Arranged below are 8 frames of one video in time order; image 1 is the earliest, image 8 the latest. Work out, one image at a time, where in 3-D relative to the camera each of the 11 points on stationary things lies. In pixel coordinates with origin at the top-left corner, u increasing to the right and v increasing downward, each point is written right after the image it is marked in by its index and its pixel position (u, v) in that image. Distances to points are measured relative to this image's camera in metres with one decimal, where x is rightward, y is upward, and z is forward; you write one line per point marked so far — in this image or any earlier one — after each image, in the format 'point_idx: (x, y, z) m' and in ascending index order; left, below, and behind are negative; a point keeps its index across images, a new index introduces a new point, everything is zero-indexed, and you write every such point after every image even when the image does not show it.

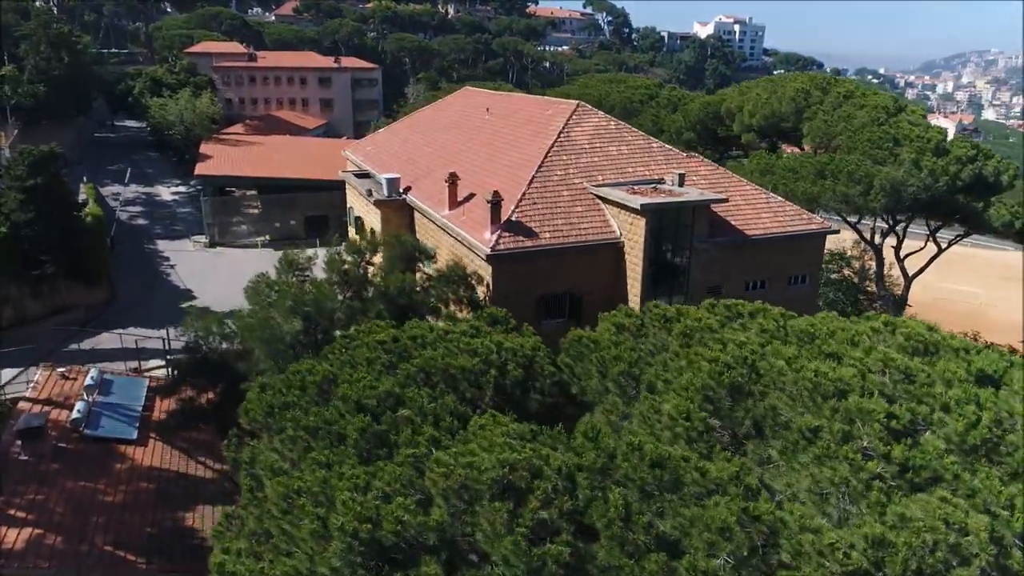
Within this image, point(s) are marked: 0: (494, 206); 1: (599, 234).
0: (-0.5, +2.2, +19.0) m
1: (+2.4, +1.5, +19.8) m
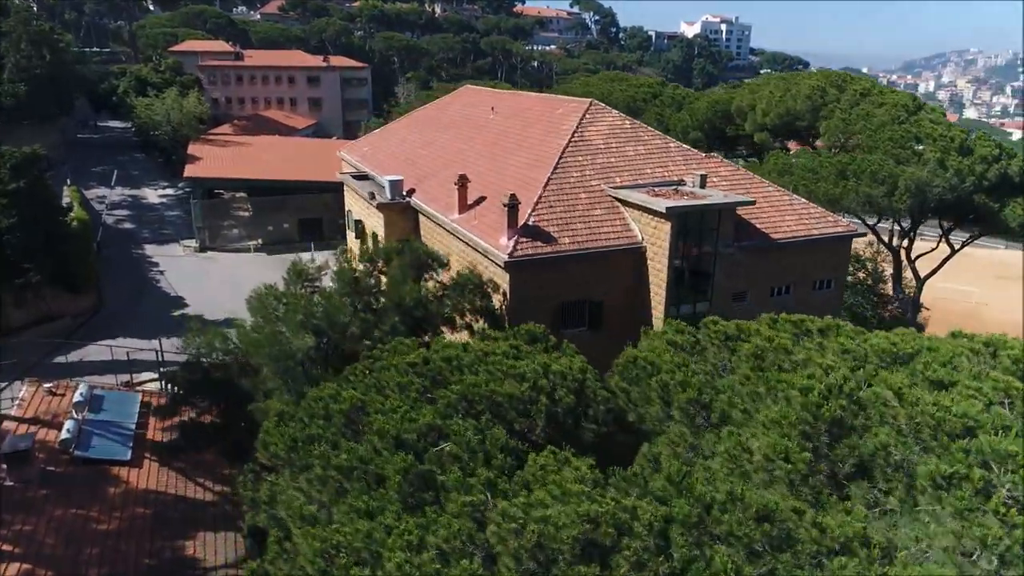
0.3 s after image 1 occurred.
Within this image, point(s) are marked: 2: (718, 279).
0: (0.0, +2.0, +18.0) m
1: (+2.8, +1.3, +18.9) m
2: (+5.5, +0.2, +19.3) m
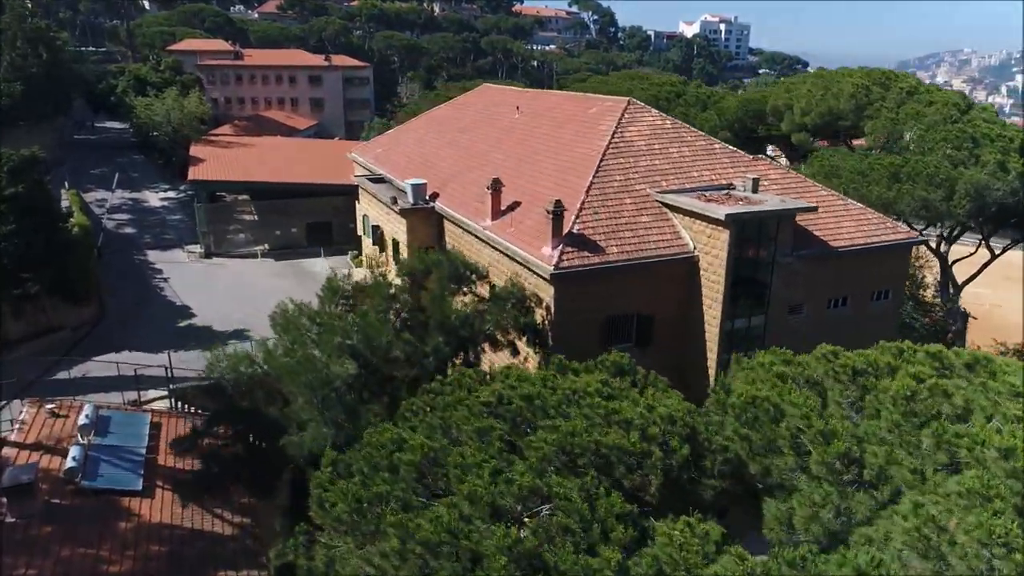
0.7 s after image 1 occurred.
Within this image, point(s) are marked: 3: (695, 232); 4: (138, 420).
0: (+1.0, +1.6, +16.6) m
1: (+3.9, +1.0, +17.5) m
2: (+6.5, -0.1, +17.9) m
3: (+4.5, +1.3, +17.5) m
4: (-10.1, -3.5, +19.5) m
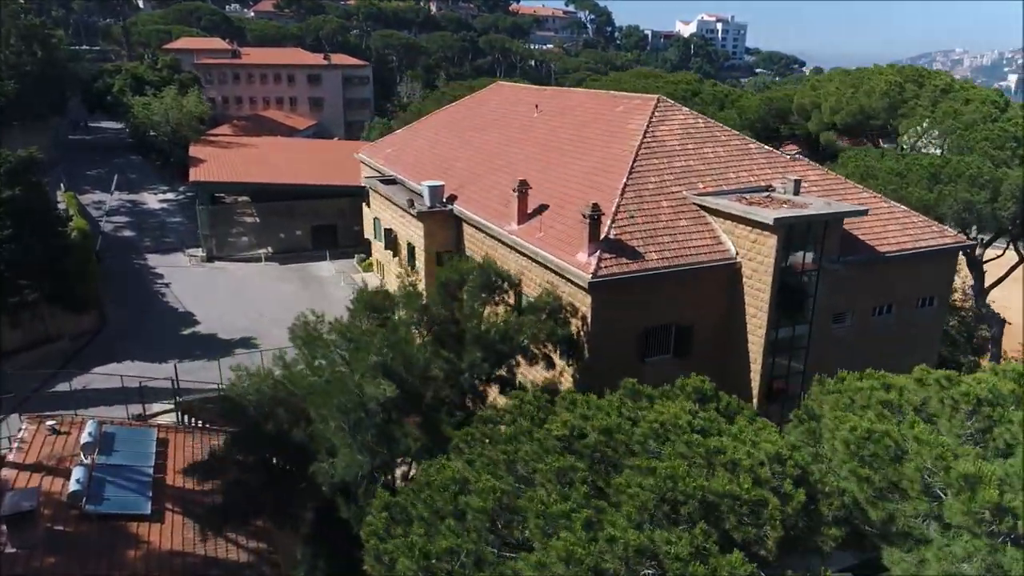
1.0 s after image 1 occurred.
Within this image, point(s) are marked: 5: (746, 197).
0: (+1.7, +1.4, +15.6) m
1: (+4.6, +0.8, +16.5) m
2: (+7.2, -0.3, +17.0) m
3: (+5.2, +1.1, +16.5) m
4: (-9.4, -3.8, +18.4) m
5: (+5.7, +2.2, +17.6) m
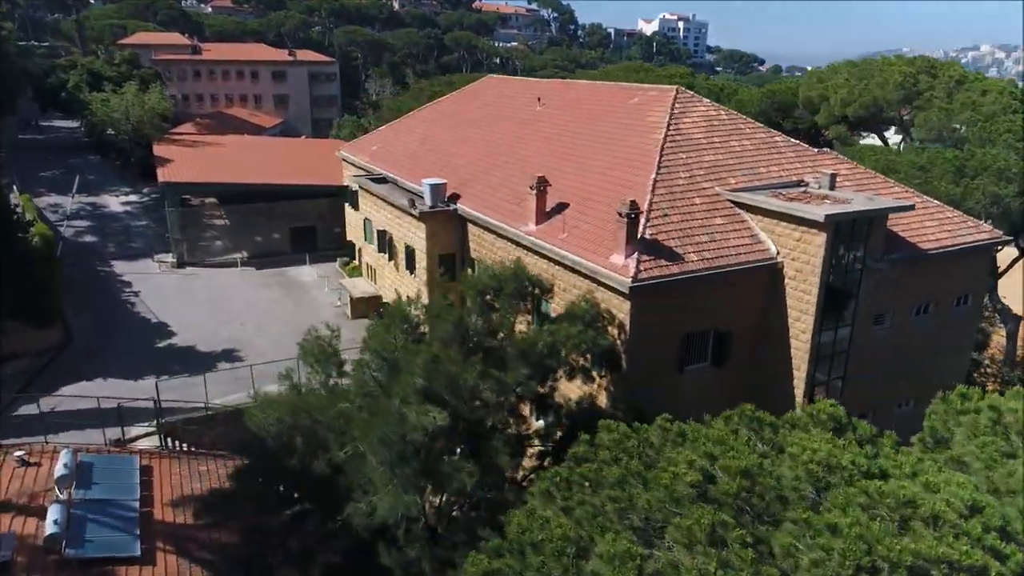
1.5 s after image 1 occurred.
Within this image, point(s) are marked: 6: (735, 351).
0: (+2.3, +1.3, +14.3) m
1: (+5.1, +0.7, +15.4) m
2: (+7.8, -0.3, +16.0) m
3: (+5.7, +1.1, +15.4) m
4: (-8.8, -4.0, +16.5) m
5: (+6.2, +2.2, +16.5) m
6: (+4.9, -1.4, +15.9) m
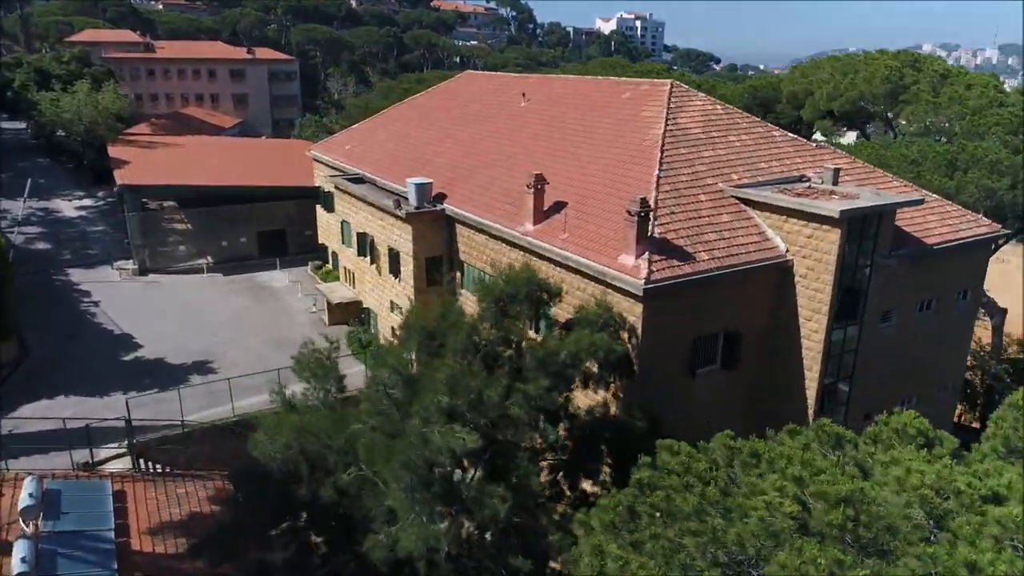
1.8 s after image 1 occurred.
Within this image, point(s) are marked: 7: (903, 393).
0: (+2.4, +1.3, +13.6) m
1: (+5.2, +0.7, +14.9) m
2: (+7.8, -0.2, +15.6) m
3: (+5.8, +1.1, +14.9) m
4: (-8.8, -4.3, +15.3) m
5: (+6.1, +2.2, +16.1) m
6: (+5.0, -1.4, +15.3) m
7: (+9.5, -2.5, +17.5) m
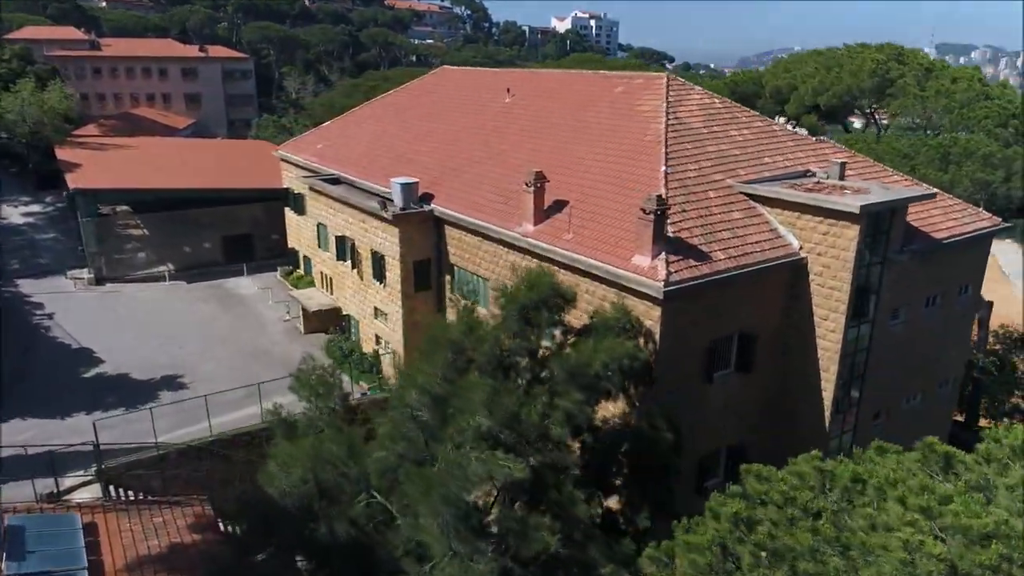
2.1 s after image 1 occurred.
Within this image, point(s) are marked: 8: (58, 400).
0: (+2.6, +1.3, +12.9) m
1: (+5.3, +0.8, +14.3) m
2: (+7.9, -0.1, +15.2) m
3: (+5.8, +1.2, +14.4) m
4: (-8.6, -4.6, +13.9) m
5: (+6.1, +2.3, +15.5) m
6: (+5.1, -1.4, +14.8) m
7: (+9.5, -2.4, +17.2) m
8: (-12.3, -3.1, +19.4) m
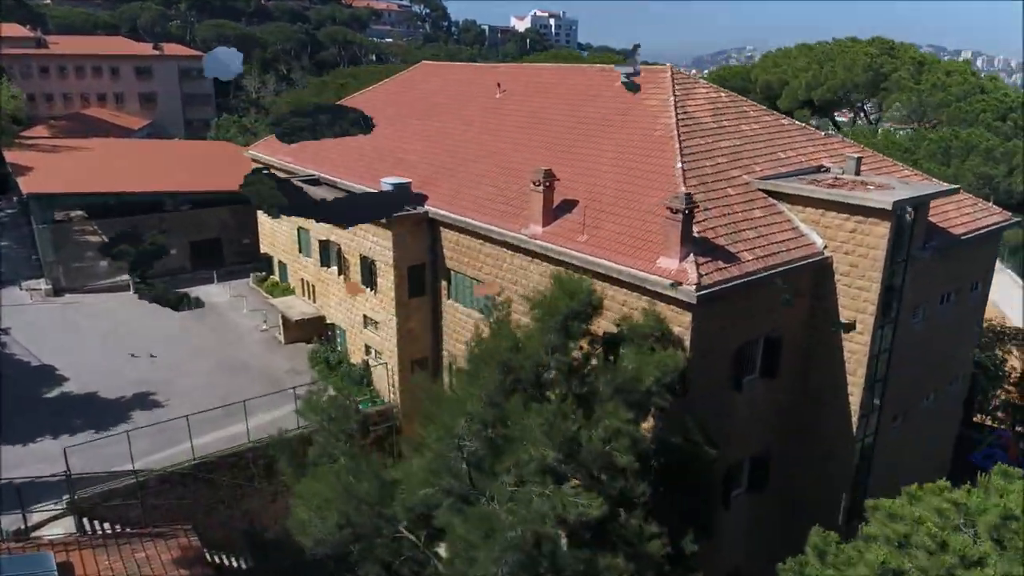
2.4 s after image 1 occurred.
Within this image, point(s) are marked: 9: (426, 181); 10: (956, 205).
0: (+2.9, +1.2, +12.1) m
1: (+5.5, +0.7, +13.7) m
2: (+8.1, -0.1, +14.7) m
3: (+6.1, +1.2, +13.8) m
4: (-8.2, -4.8, +12.5) m
5: (+6.2, +2.3, +14.9) m
6: (+5.3, -1.4, +14.1) m
7: (+9.7, -2.4, +16.8) m
8: (-12.2, -3.5, +17.8) m
9: (-2.2, +2.8, +18.7) m
10: (+10.2, +1.9, +16.6) m
